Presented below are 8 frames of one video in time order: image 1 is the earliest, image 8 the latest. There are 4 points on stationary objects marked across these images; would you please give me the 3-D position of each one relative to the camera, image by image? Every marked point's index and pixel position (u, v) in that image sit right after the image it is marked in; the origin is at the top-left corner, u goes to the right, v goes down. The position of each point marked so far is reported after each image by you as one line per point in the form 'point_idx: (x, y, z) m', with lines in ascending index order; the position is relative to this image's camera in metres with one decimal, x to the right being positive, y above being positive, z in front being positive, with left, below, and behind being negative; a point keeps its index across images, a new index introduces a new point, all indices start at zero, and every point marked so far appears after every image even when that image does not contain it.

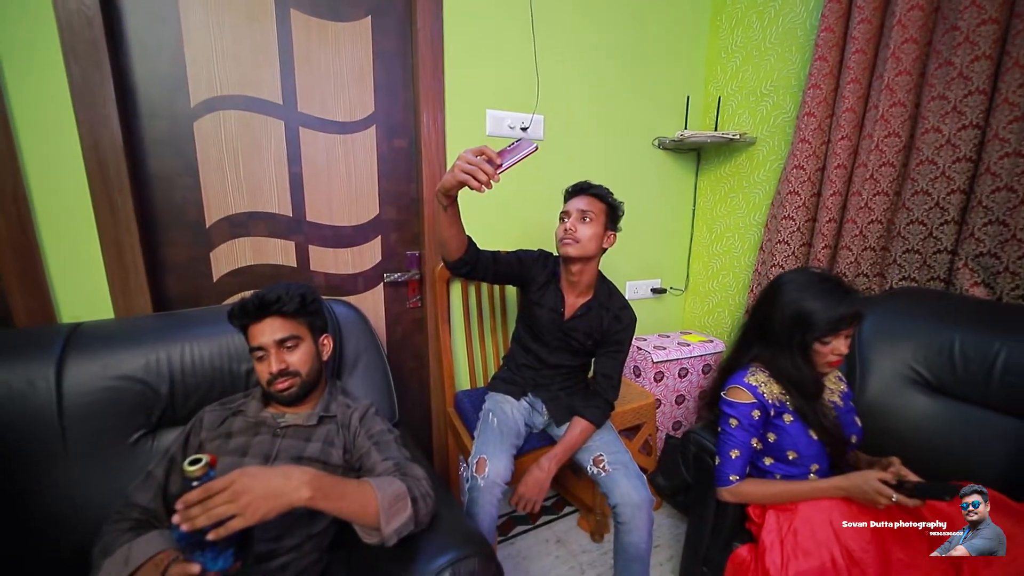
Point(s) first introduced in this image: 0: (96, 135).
0: (-1.0, +0.4, +1.0) m
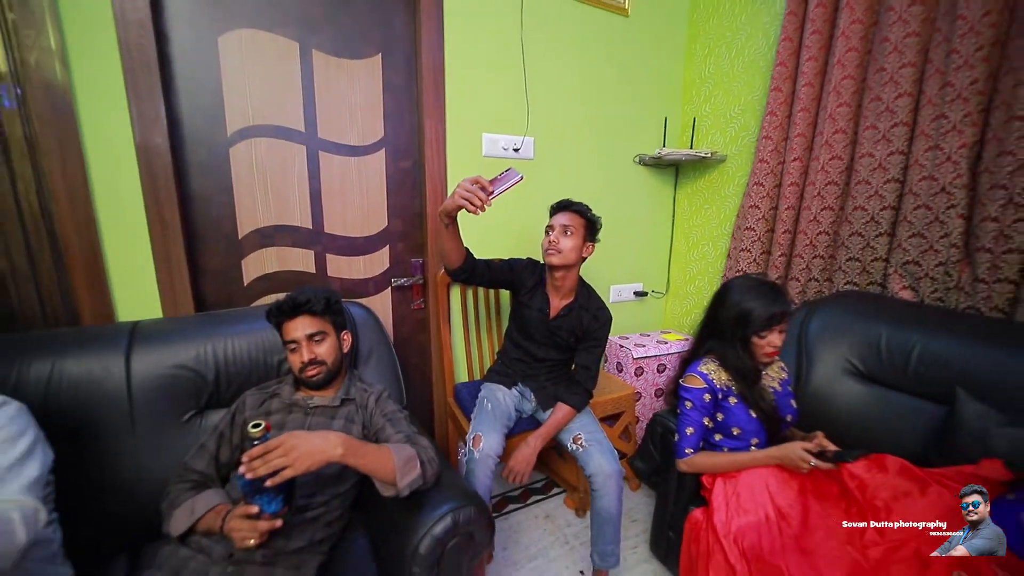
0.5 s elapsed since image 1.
0: (-1.0, +0.4, +1.2) m
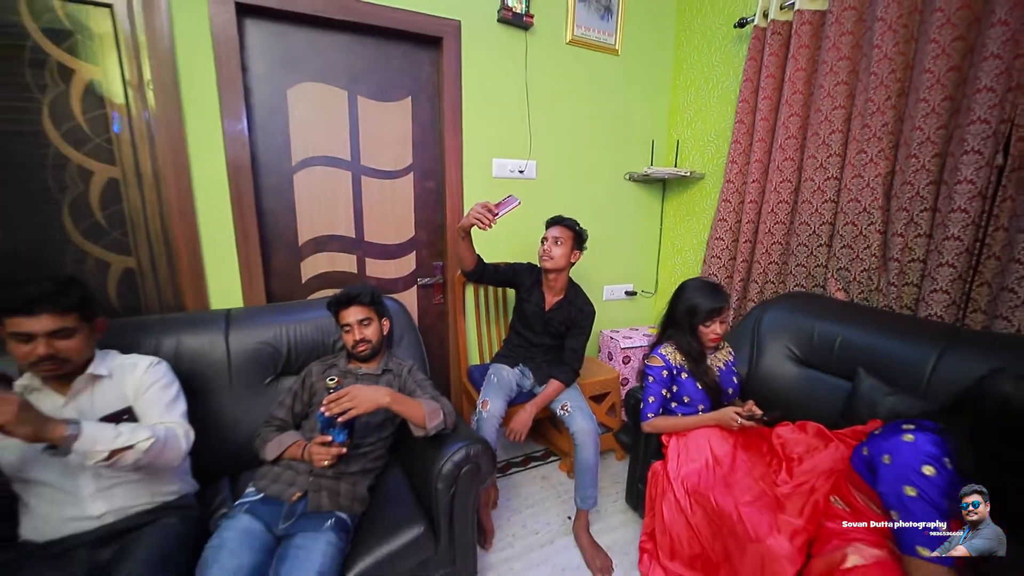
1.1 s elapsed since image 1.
0: (-1.0, +0.4, +1.5) m
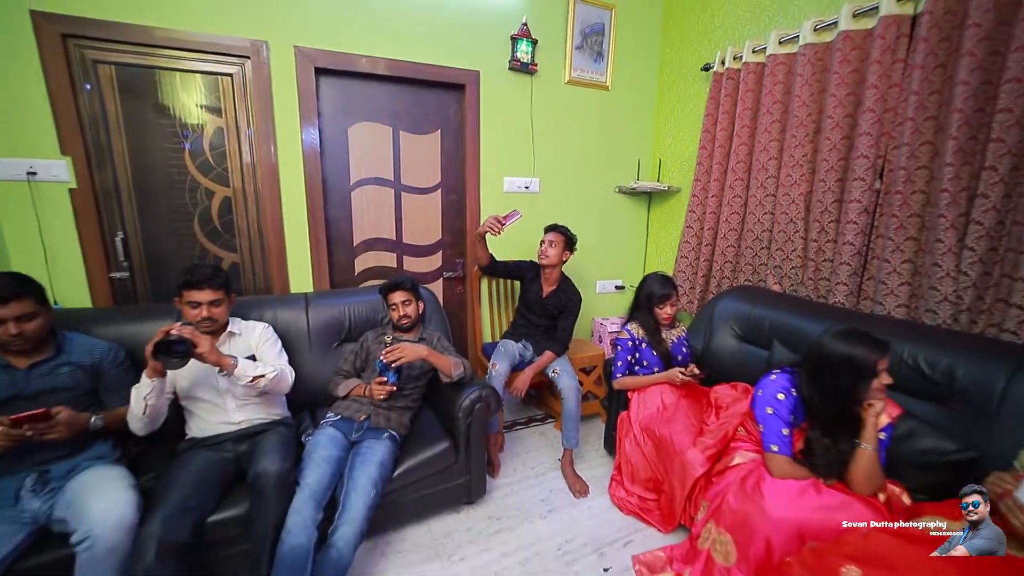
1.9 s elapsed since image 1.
0: (-1.0, +0.4, +2.1) m
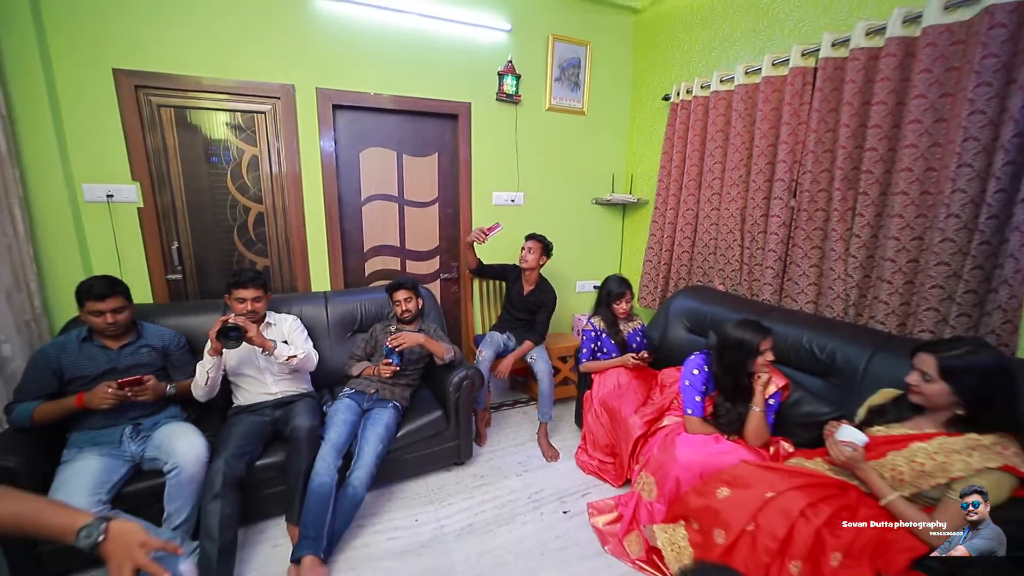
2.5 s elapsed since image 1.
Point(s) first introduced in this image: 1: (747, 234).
0: (-1.1, +0.4, +2.5) m
1: (+1.3, +0.3, +2.2) m
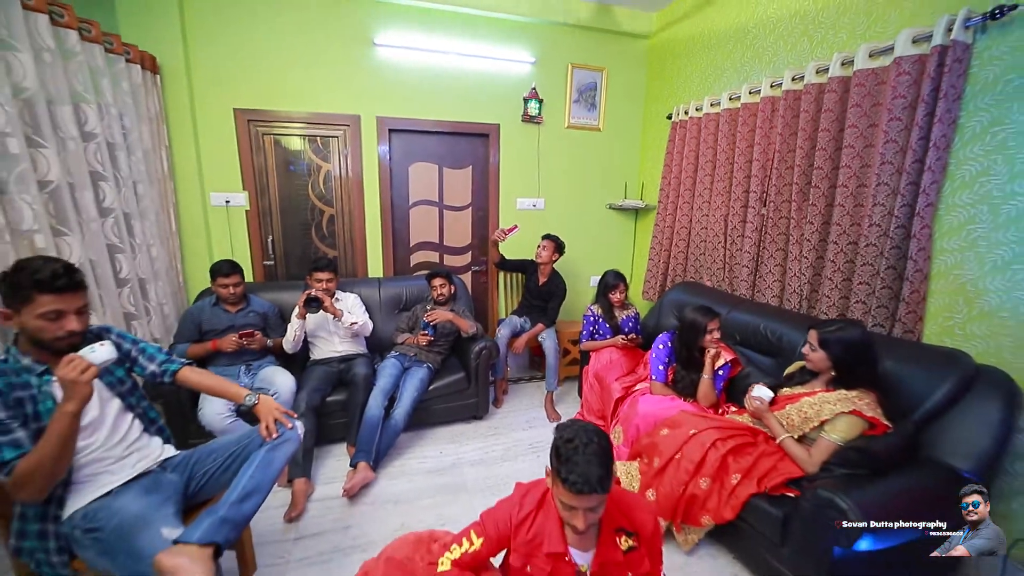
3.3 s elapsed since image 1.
0: (-1.0, +0.5, +3.1) m
1: (+1.3, +0.3, +2.6) m
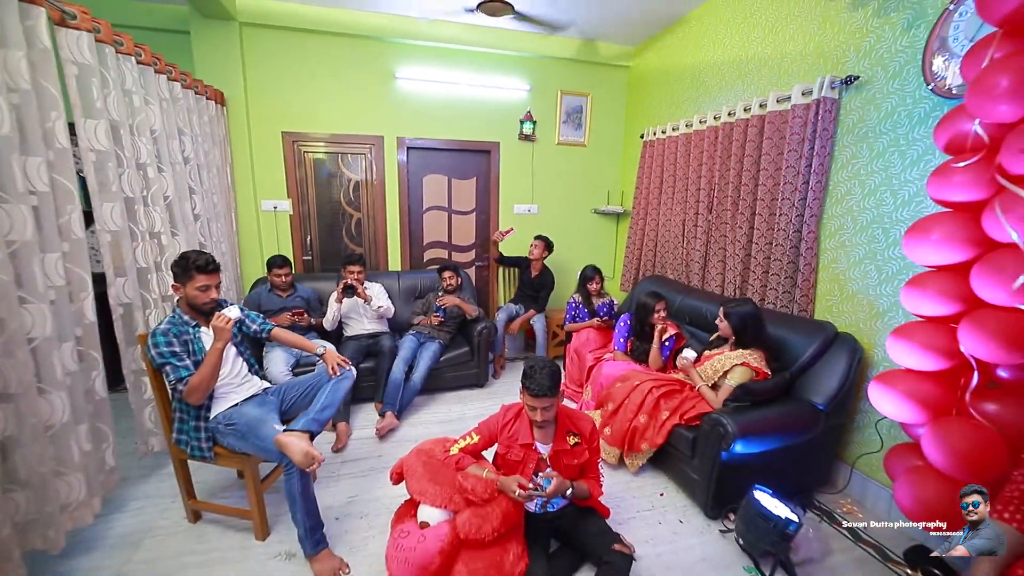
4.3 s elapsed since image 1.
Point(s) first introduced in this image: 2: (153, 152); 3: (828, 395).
0: (-1.0, +0.6, +3.7) m
1: (+1.3, +0.4, +3.1) m
2: (-1.9, +0.7, +2.1) m
3: (+1.4, -0.5, +1.9) m
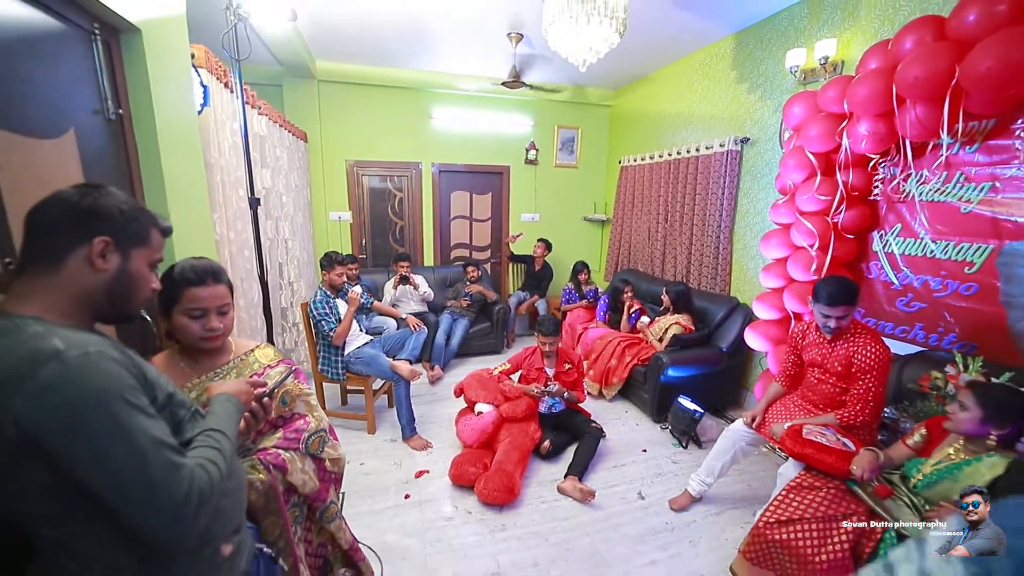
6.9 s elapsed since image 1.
0: (-0.9, +0.7, +4.7) m
1: (+1.4, +0.5, +4.2) m
2: (-1.7, +0.8, +3.1) m
3: (+1.6, -0.4, +3.0) m
